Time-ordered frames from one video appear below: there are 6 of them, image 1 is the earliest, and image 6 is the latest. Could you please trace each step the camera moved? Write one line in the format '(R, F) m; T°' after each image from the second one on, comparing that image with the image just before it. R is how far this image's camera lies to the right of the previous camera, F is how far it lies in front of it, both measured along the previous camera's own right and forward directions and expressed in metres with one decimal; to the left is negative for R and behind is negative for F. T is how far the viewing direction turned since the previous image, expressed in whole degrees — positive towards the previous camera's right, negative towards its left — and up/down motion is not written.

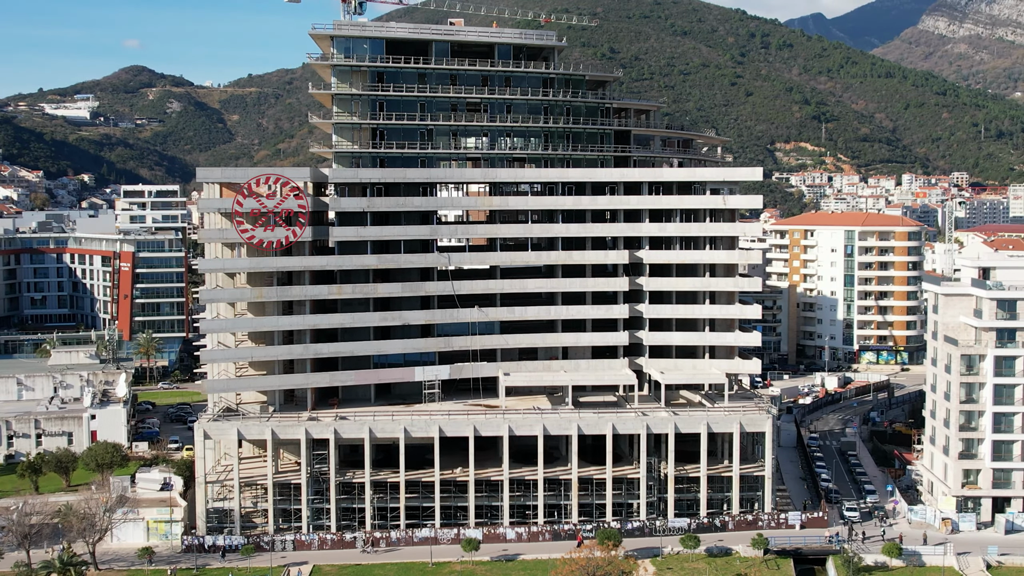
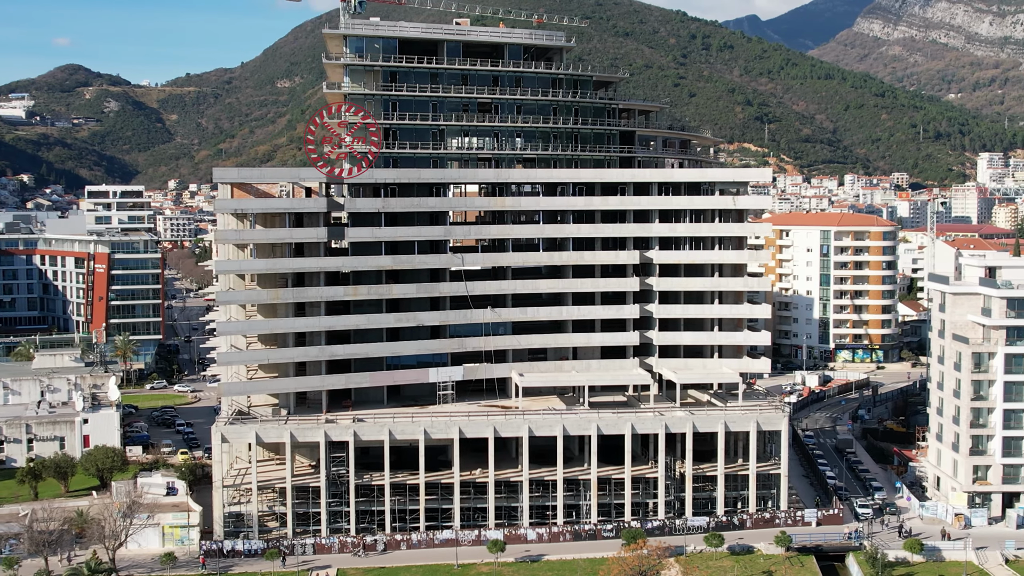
(-3.4, +0.2) m; +2°
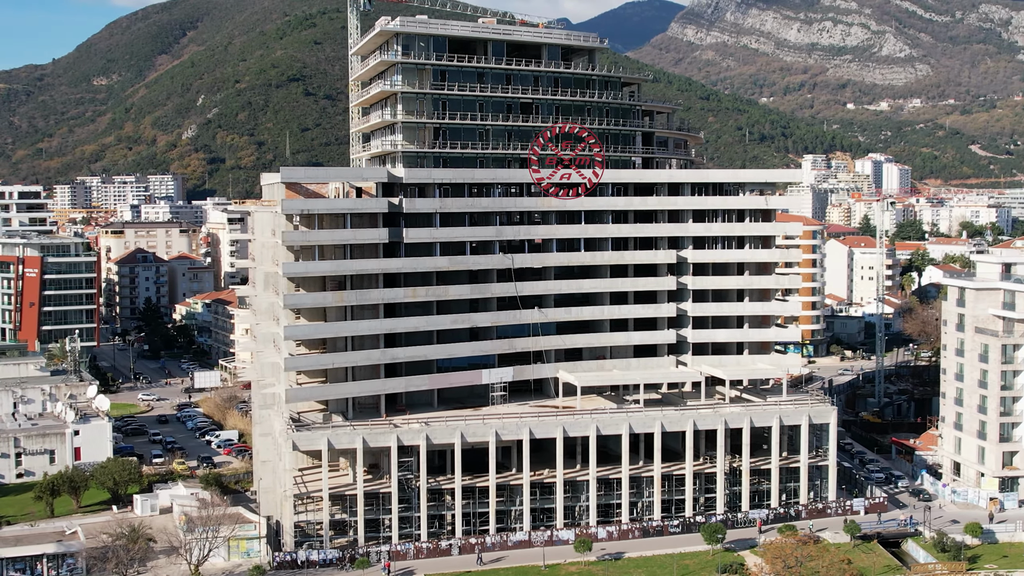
(-10.4, +0.7) m; +7°
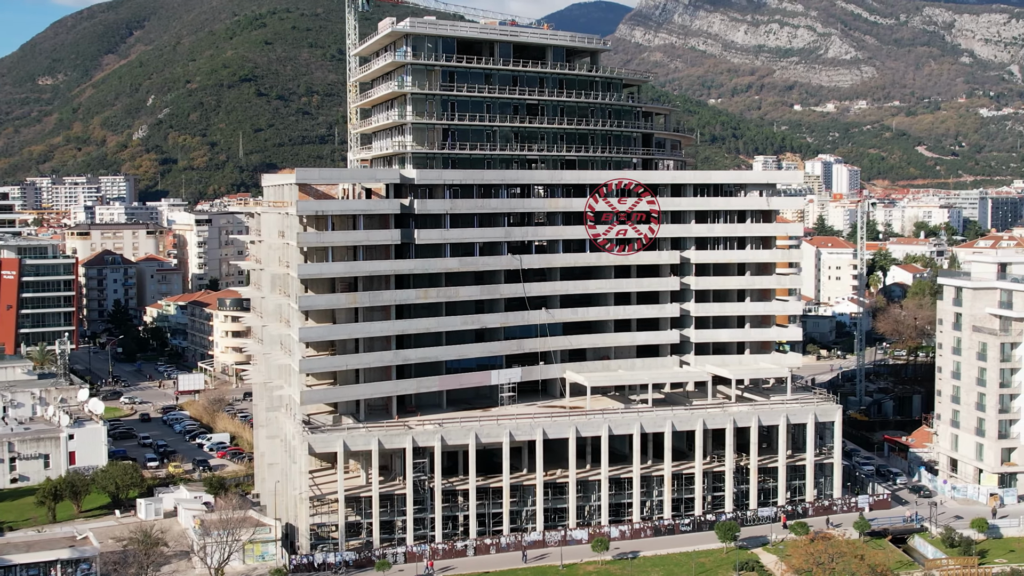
(-2.6, -0.1) m; +2°
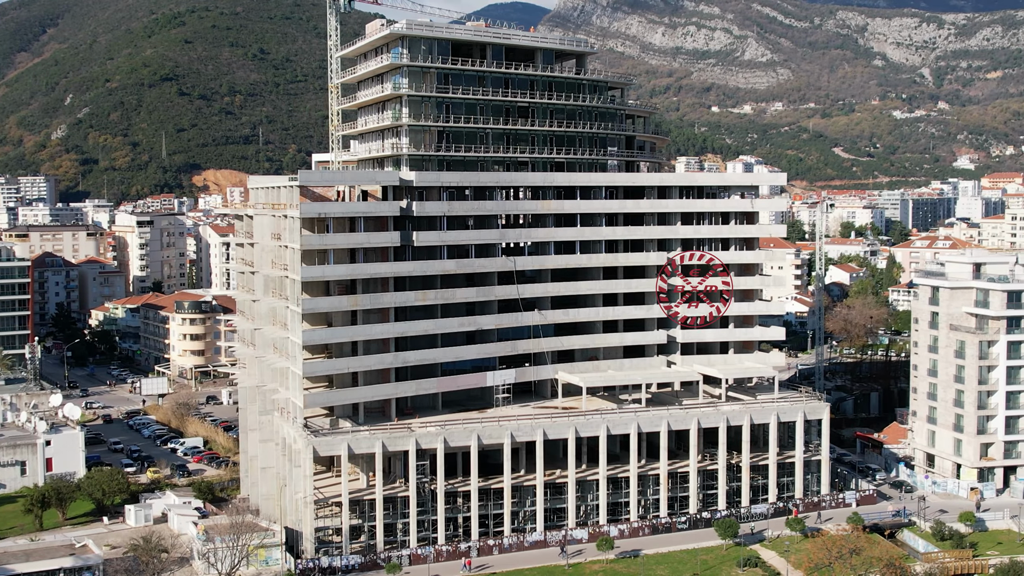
(-3.2, -0.2) m; +3°
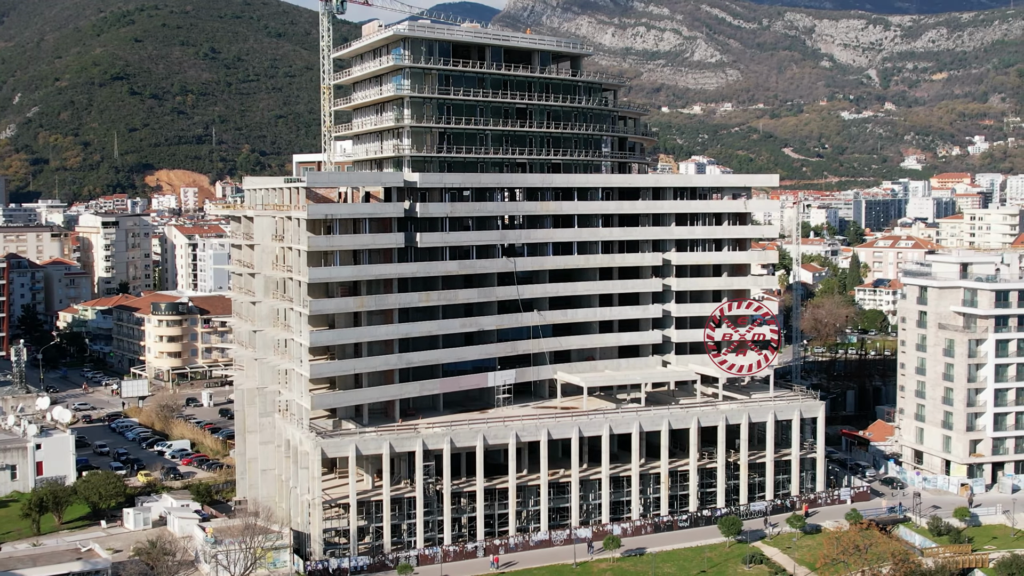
(-2.2, -0.3) m; +2°
